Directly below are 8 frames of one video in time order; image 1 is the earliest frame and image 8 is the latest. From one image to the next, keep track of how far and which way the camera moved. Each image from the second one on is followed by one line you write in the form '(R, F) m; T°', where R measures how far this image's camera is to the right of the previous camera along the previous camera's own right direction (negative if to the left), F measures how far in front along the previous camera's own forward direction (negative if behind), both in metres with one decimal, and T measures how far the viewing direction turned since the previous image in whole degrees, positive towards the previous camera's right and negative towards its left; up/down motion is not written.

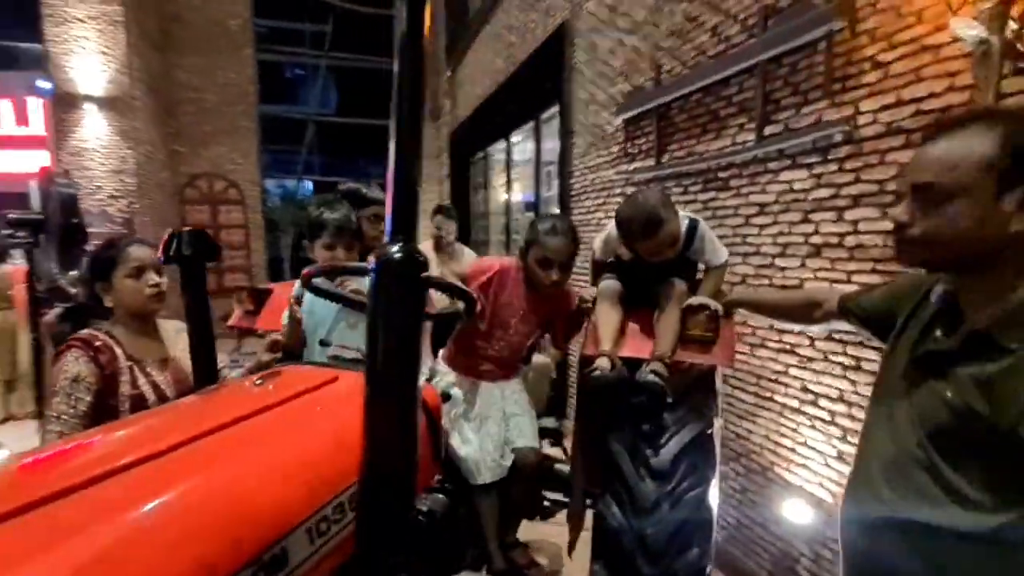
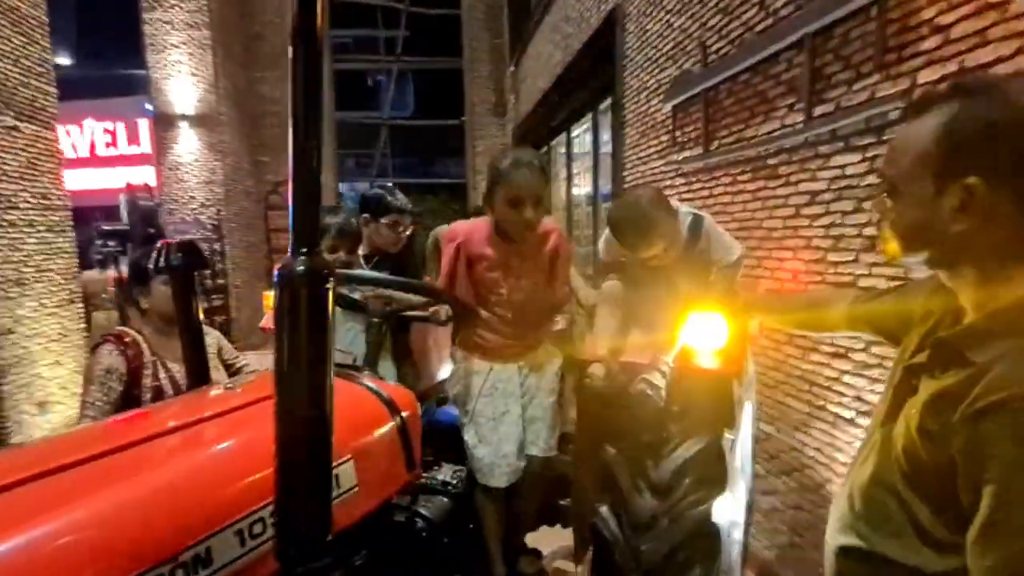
(+0.2, +0.2) m; -7°
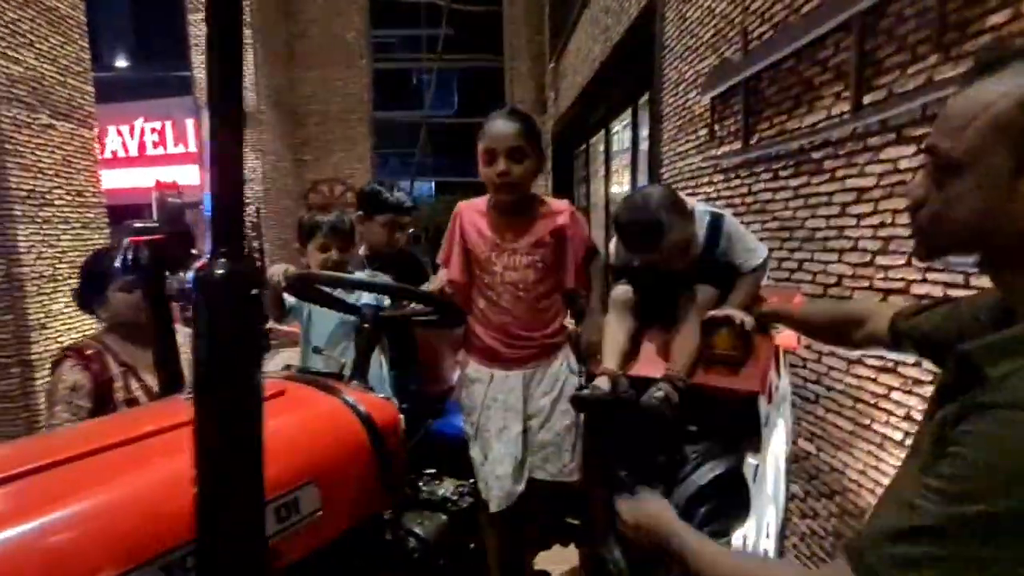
(+0.1, +0.2) m; -3°
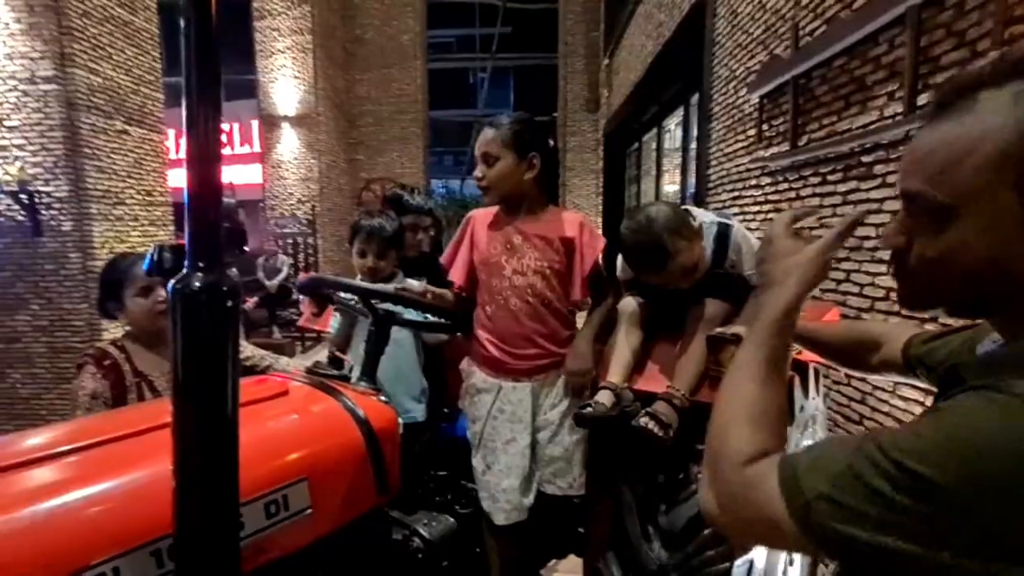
(+0.1, +0.1) m; -4°
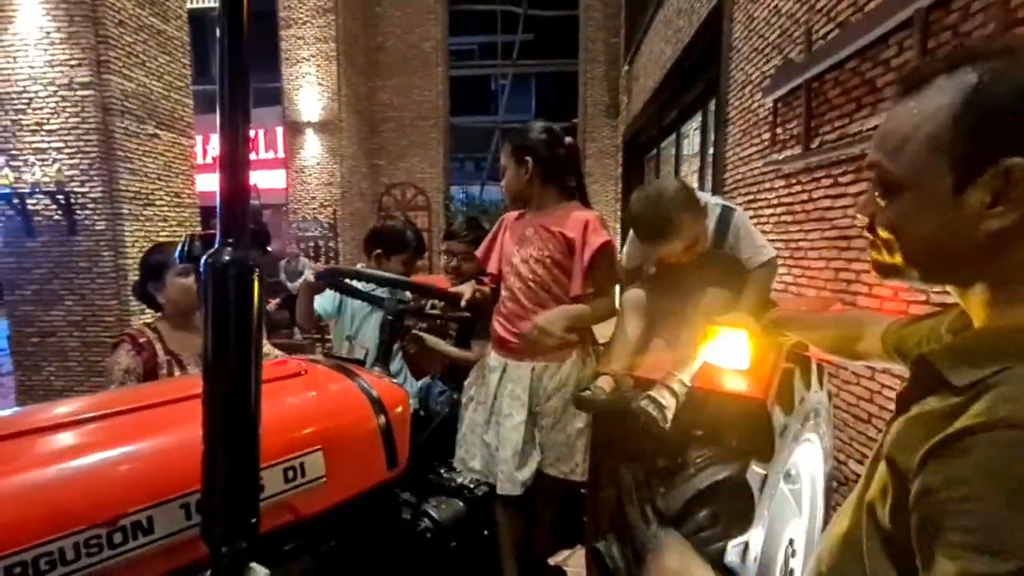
(0.0, -0.1) m; -2°
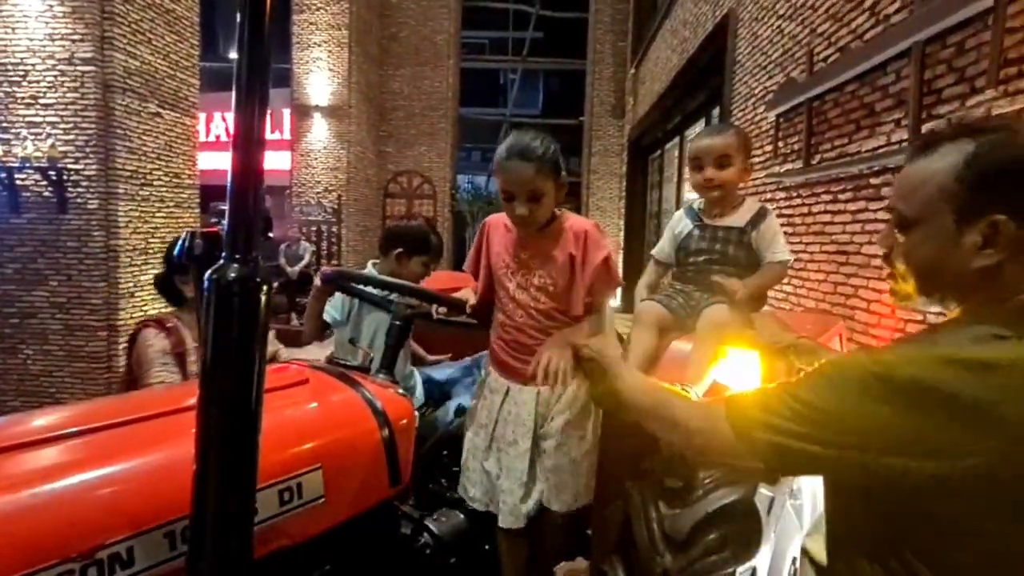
(0.0, -0.1) m; 0°
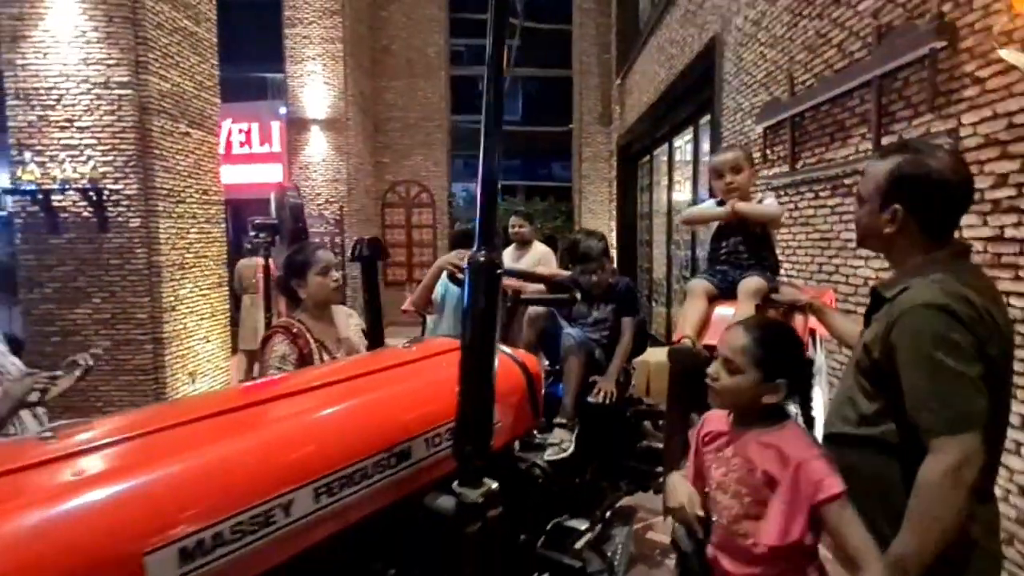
(-0.4, -0.7) m; +1°
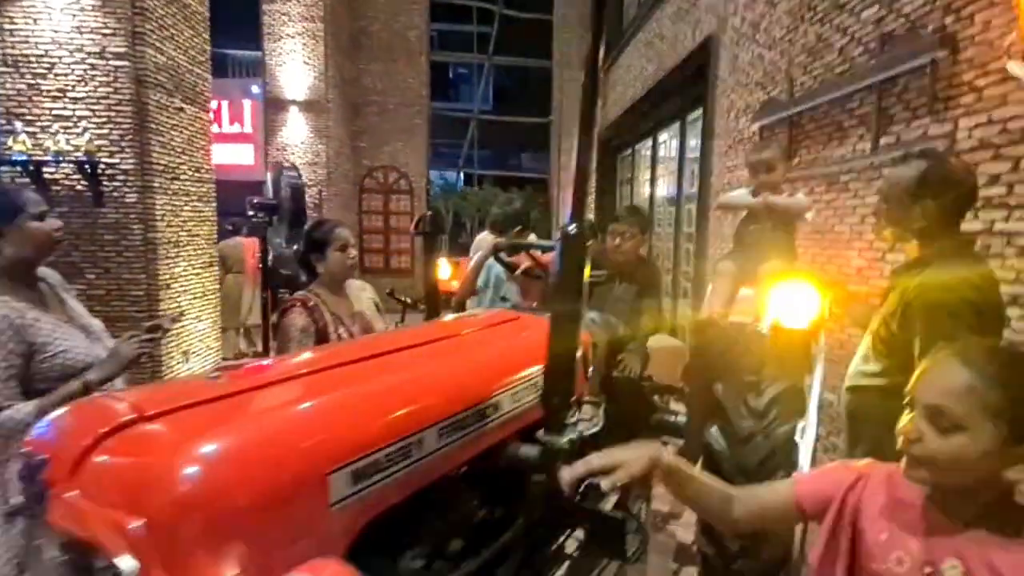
(-0.3, -0.2) m; +3°
